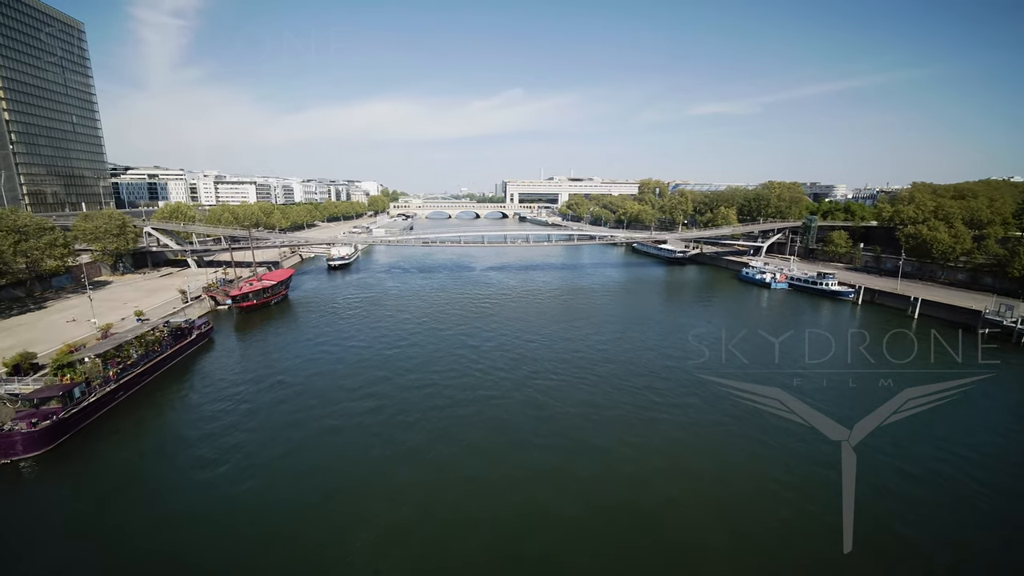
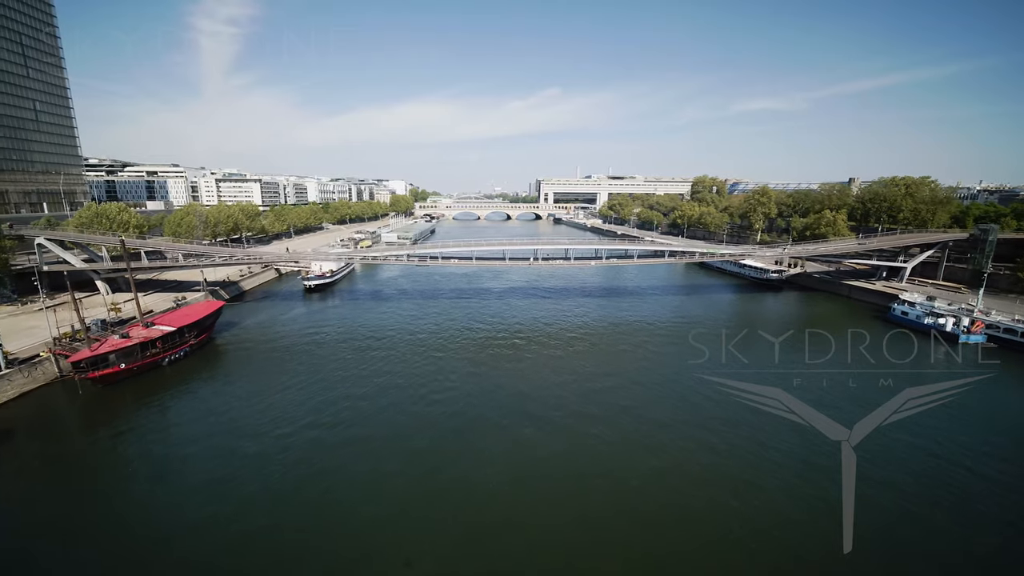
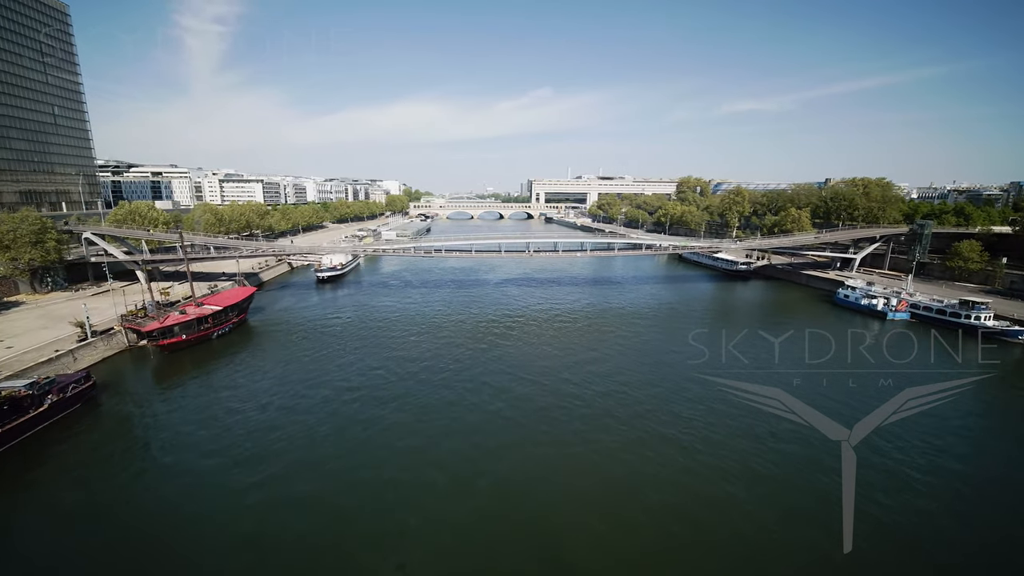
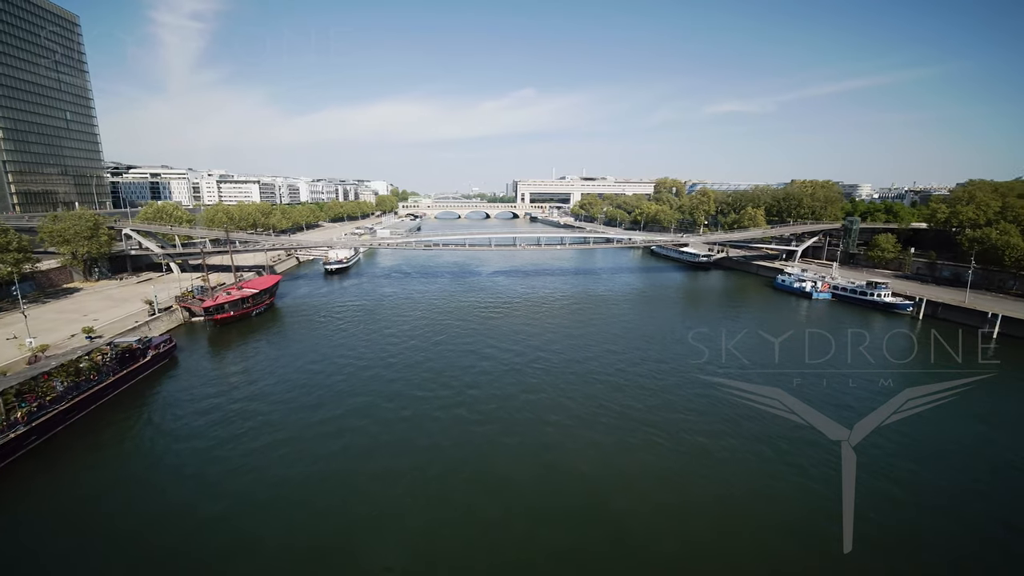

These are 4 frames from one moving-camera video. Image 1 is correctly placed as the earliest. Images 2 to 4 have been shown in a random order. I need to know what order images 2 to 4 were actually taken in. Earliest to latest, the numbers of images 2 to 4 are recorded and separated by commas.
4, 3, 2
